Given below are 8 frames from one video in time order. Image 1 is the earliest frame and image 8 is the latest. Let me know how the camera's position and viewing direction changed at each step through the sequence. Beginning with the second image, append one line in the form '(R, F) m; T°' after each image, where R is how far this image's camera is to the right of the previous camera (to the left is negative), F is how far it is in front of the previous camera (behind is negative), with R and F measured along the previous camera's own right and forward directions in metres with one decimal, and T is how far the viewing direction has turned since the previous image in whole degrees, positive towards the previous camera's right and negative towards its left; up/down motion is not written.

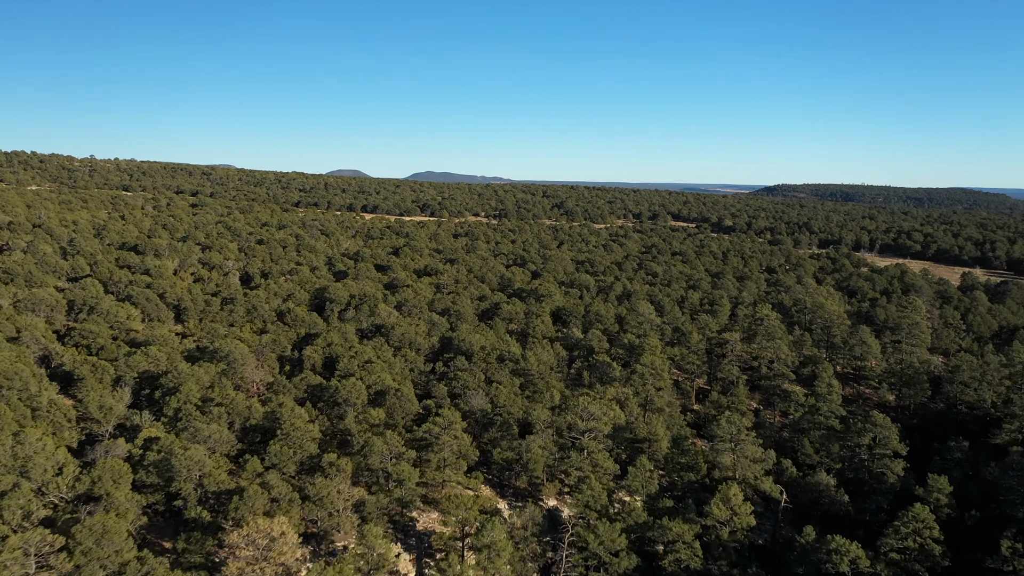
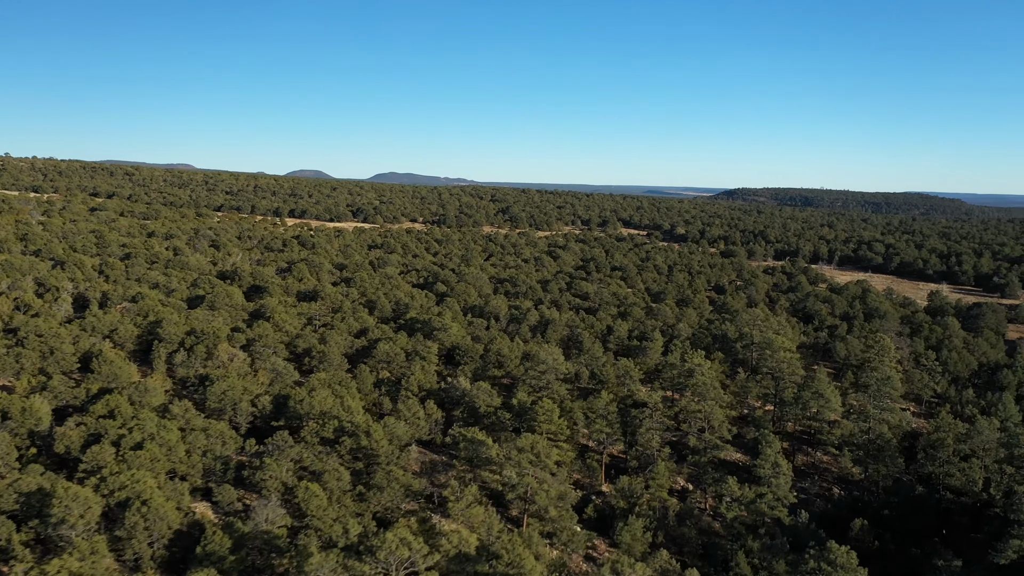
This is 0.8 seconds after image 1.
(+3.3, +7.6) m; +2°
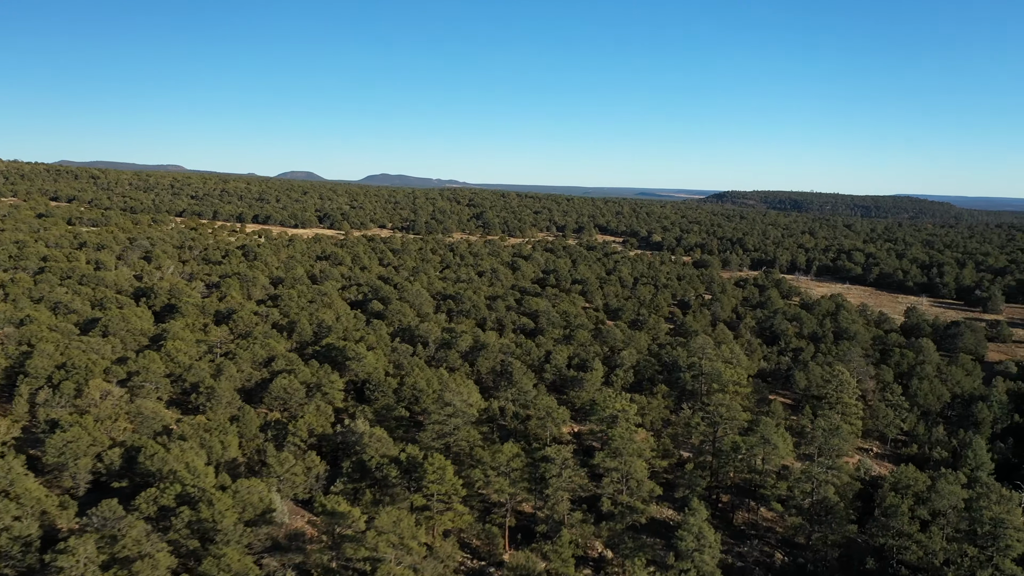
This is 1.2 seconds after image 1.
(+2.7, +3.5) m; 0°
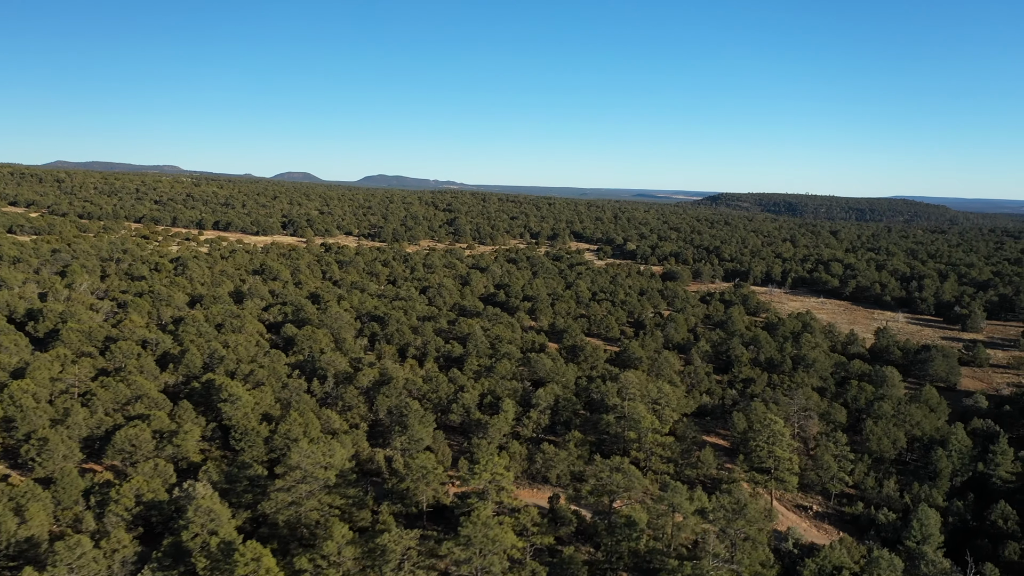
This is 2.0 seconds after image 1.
(+3.5, +3.7) m; 0°
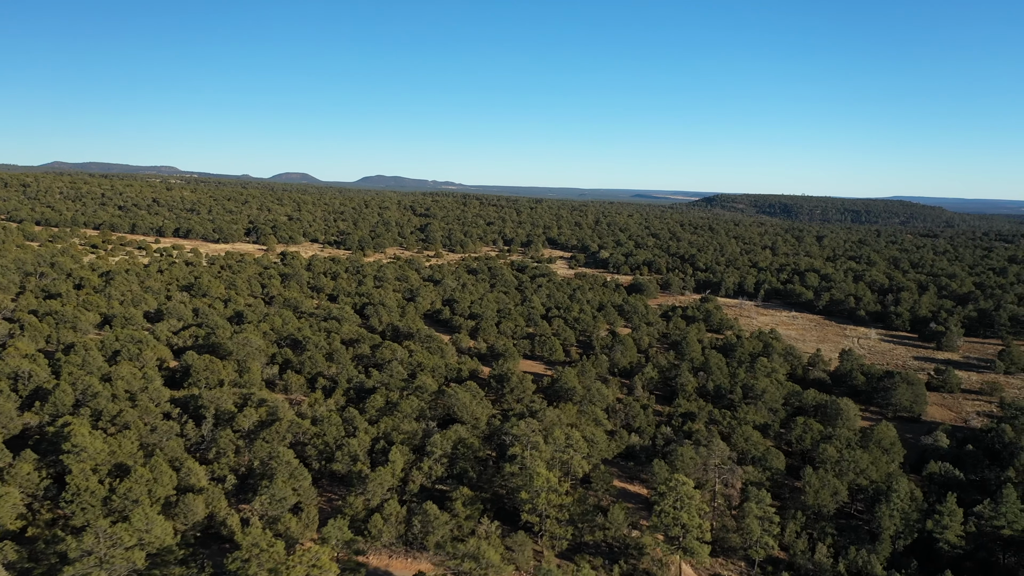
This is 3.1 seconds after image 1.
(+3.5, +3.3) m; 0°
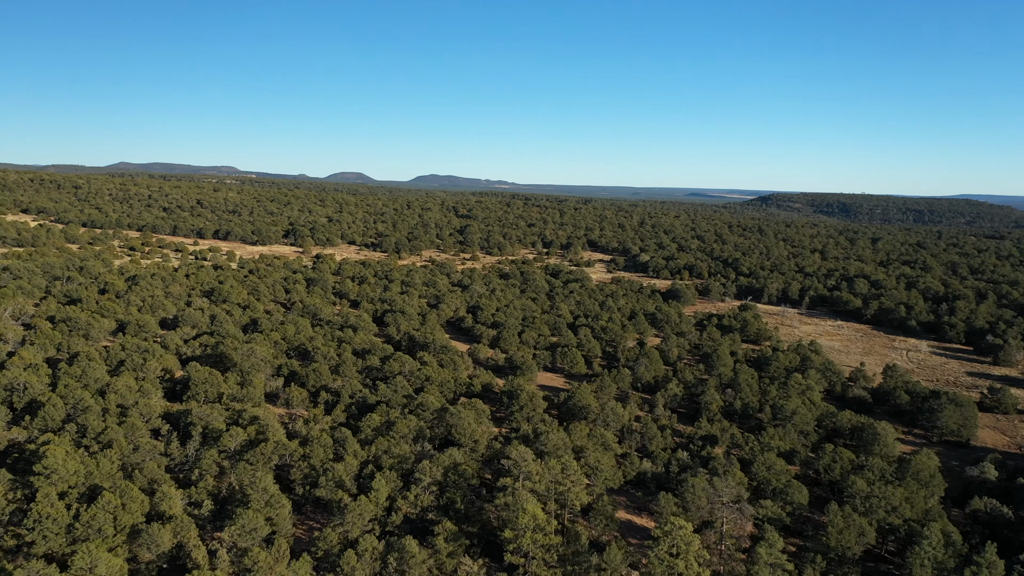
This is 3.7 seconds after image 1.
(+1.7, +1.9) m; -4°
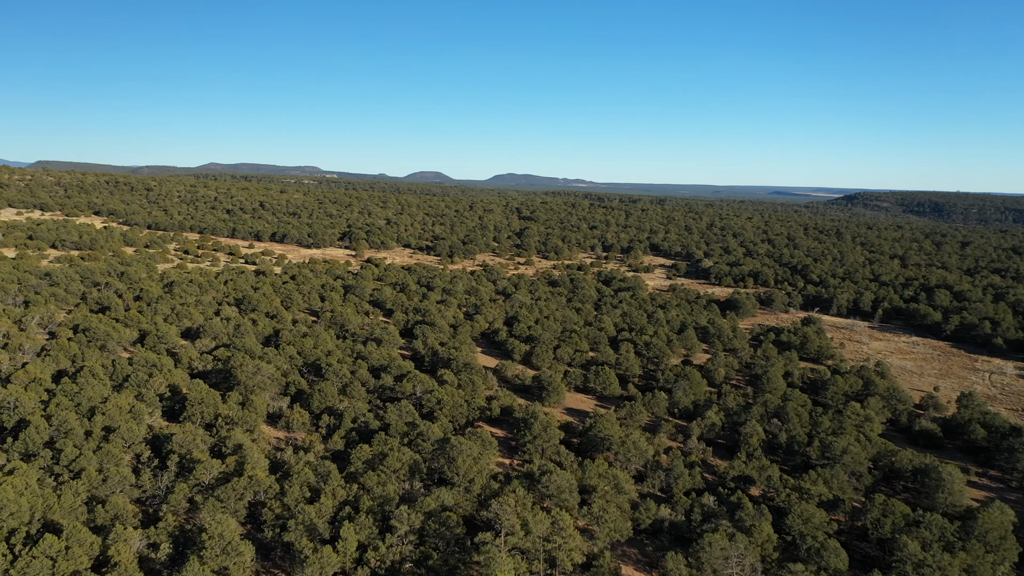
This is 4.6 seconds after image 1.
(+2.3, +3.0) m; -5°
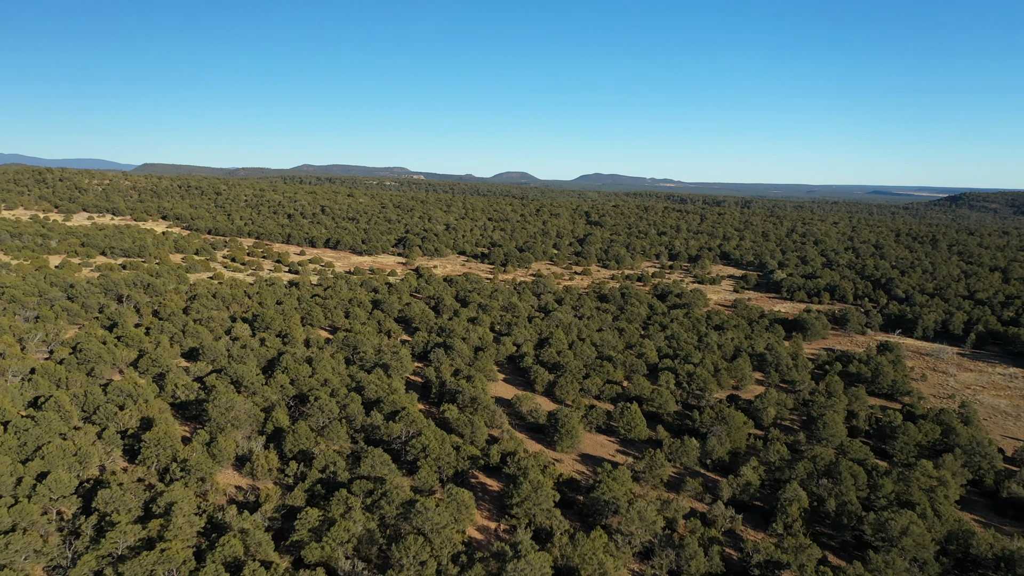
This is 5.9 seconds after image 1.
(+3.0, +4.6) m; -6°
